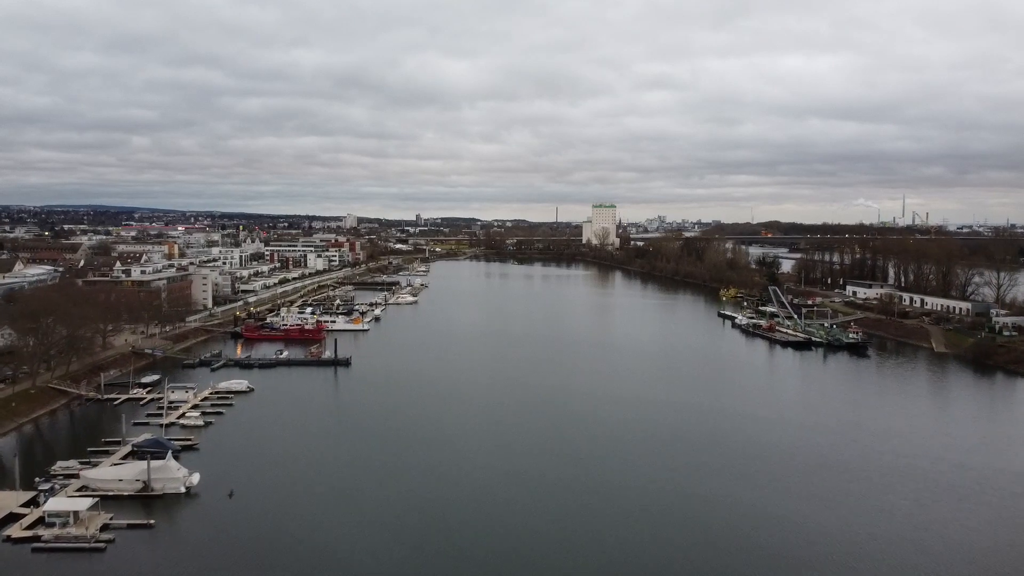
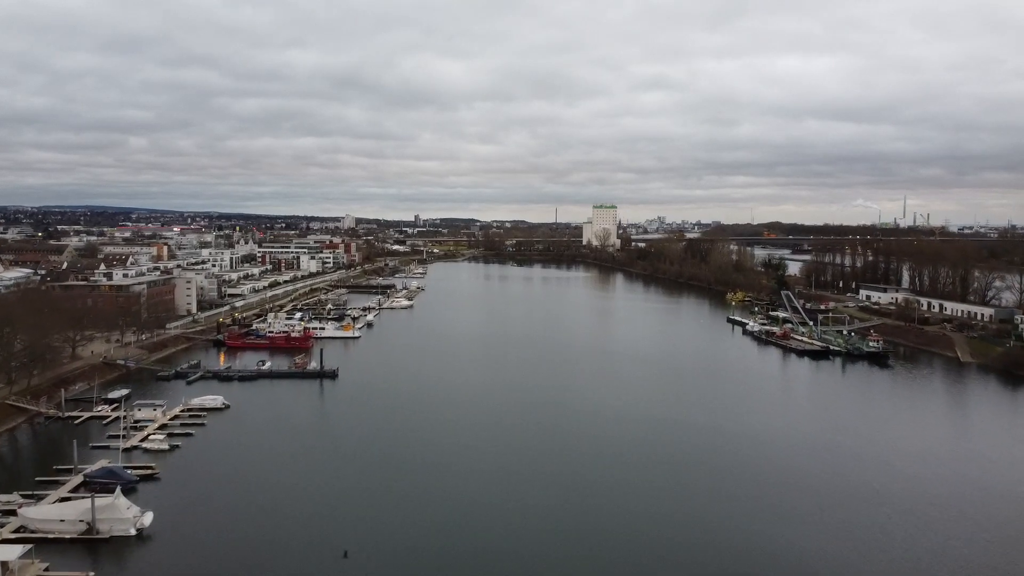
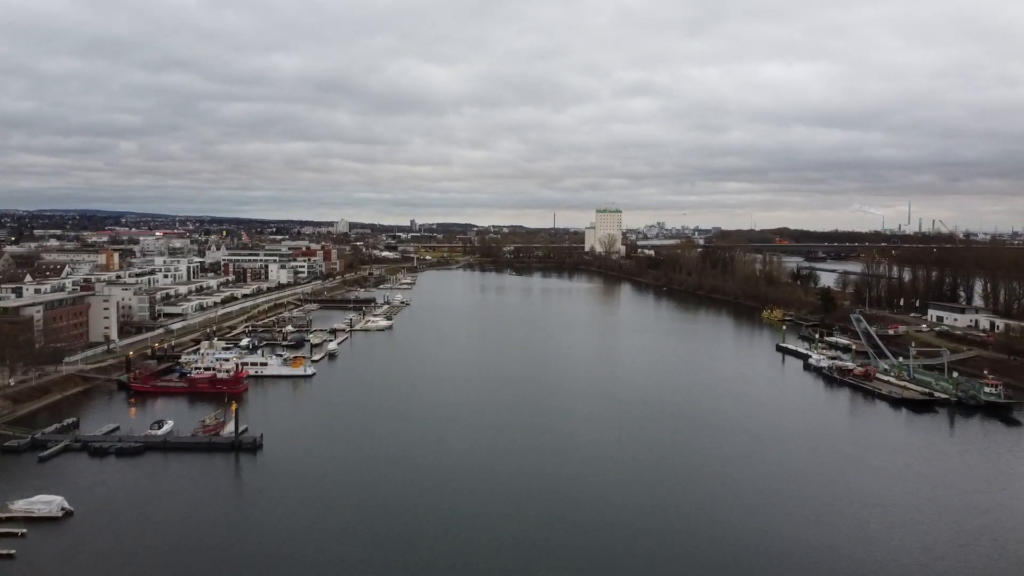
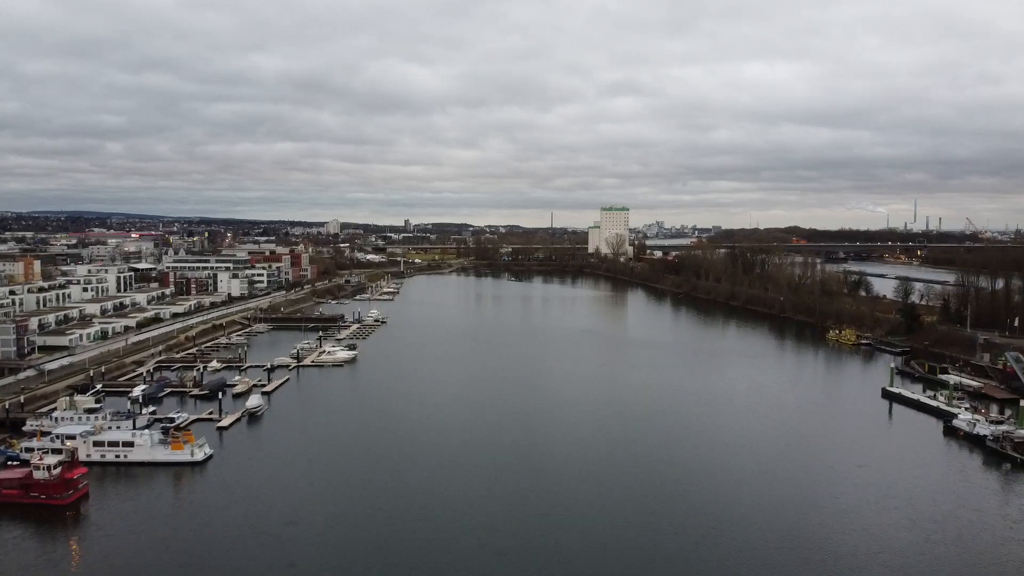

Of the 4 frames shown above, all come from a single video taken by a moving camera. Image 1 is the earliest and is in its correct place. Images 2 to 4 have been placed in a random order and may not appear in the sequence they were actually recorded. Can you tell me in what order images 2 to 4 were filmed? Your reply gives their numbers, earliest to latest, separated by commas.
2, 3, 4
